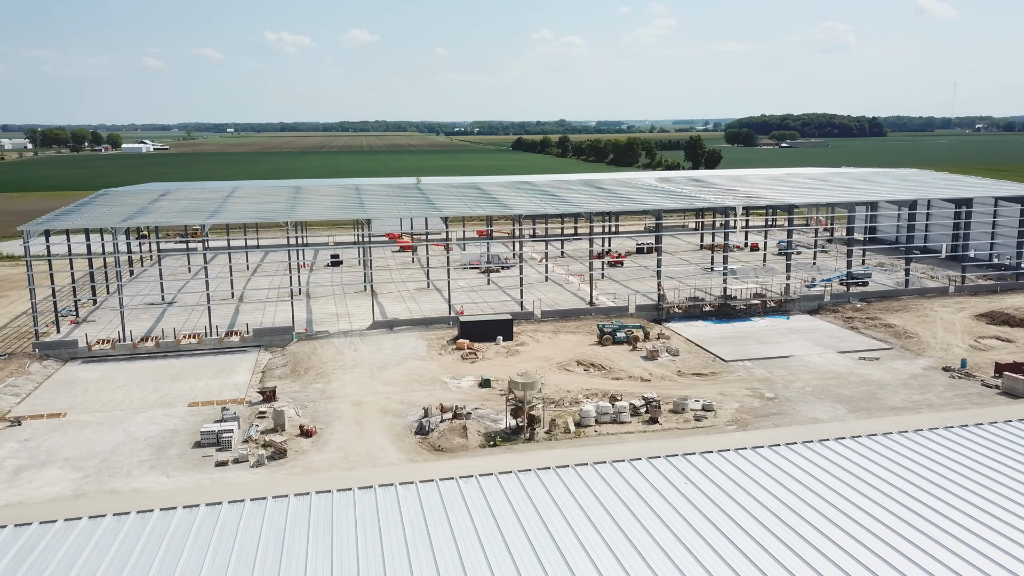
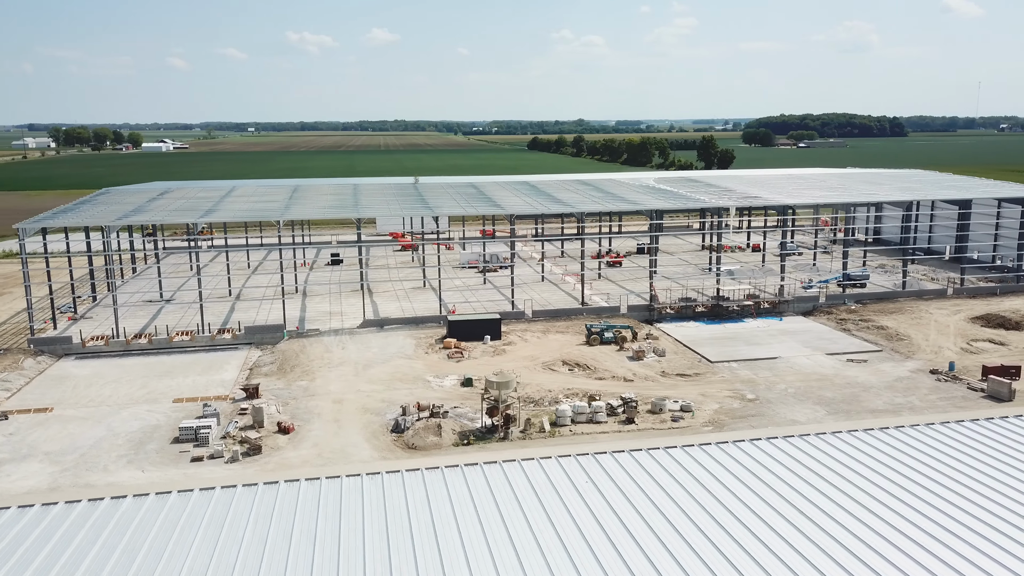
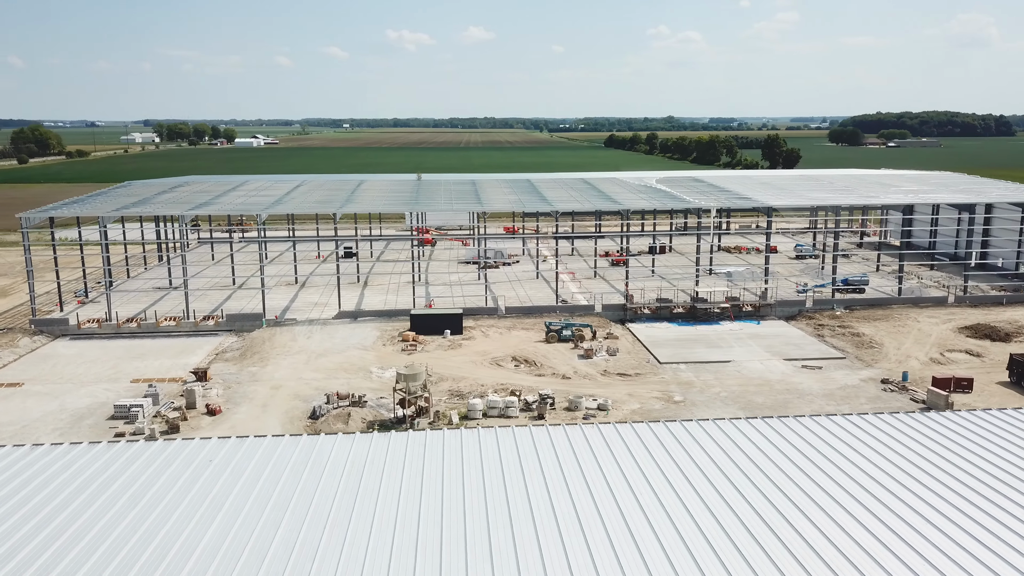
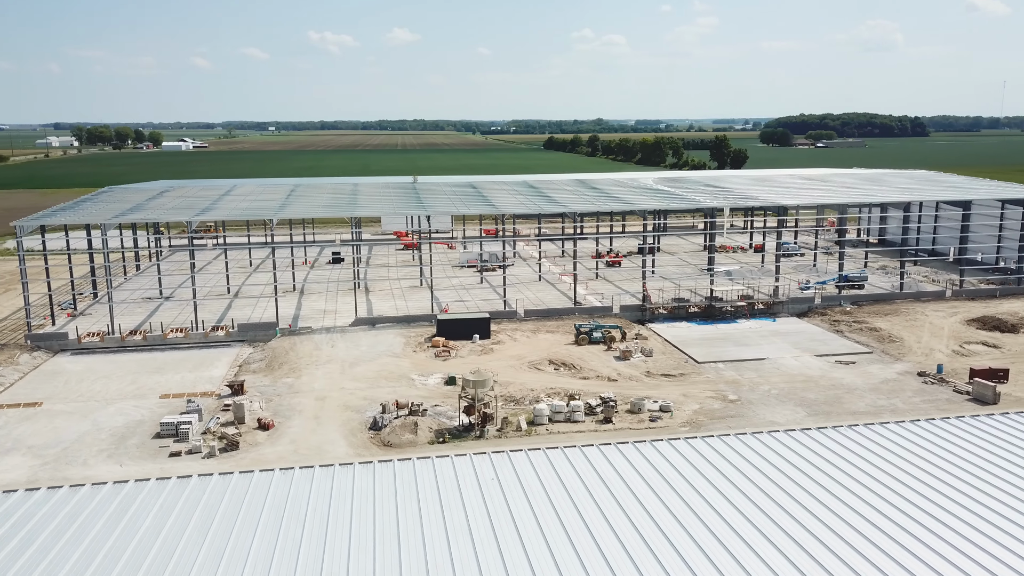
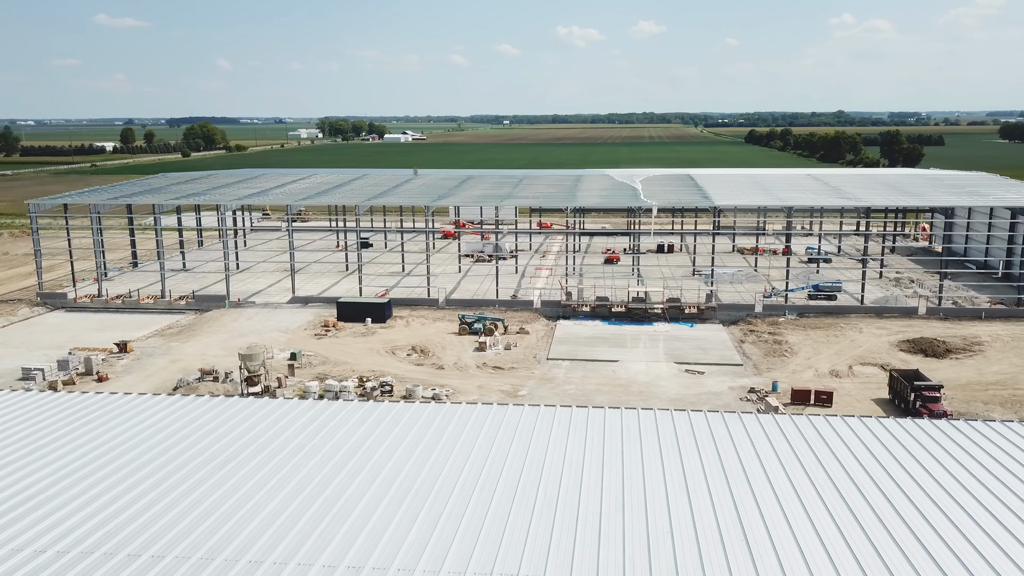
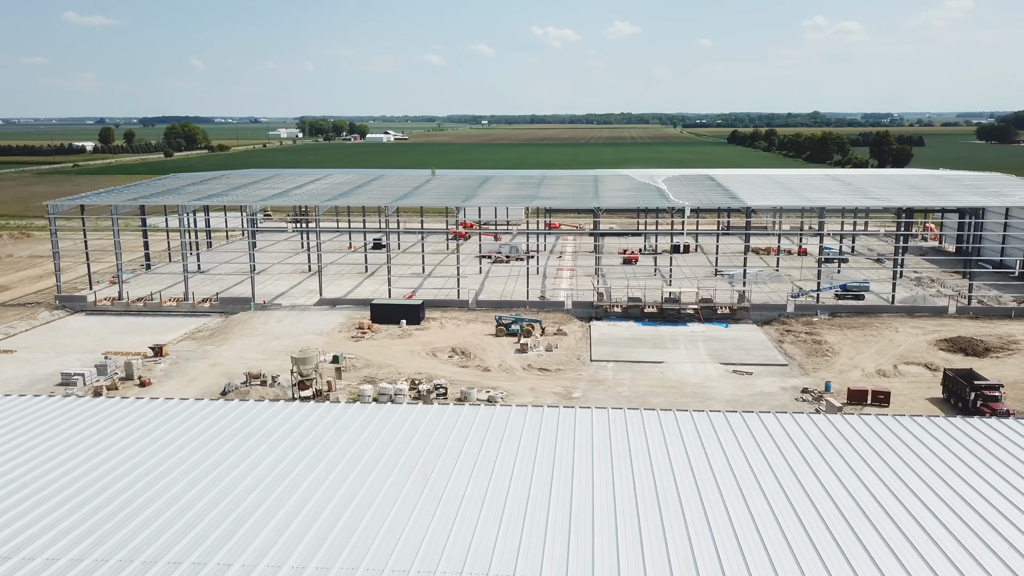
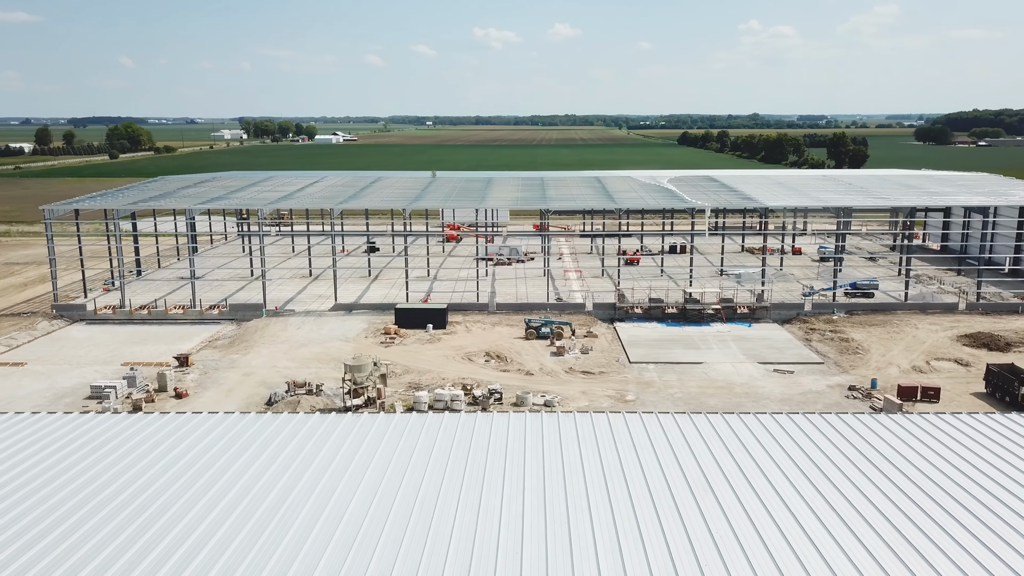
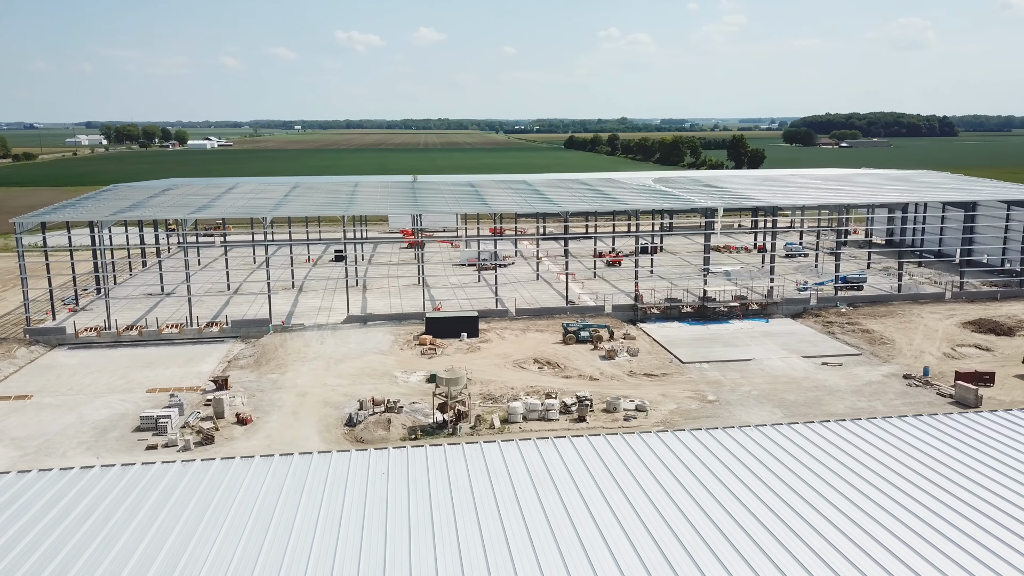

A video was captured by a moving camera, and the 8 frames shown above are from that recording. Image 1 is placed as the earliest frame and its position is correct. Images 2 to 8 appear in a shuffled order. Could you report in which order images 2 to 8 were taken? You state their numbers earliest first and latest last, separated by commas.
2, 4, 8, 3, 7, 6, 5
